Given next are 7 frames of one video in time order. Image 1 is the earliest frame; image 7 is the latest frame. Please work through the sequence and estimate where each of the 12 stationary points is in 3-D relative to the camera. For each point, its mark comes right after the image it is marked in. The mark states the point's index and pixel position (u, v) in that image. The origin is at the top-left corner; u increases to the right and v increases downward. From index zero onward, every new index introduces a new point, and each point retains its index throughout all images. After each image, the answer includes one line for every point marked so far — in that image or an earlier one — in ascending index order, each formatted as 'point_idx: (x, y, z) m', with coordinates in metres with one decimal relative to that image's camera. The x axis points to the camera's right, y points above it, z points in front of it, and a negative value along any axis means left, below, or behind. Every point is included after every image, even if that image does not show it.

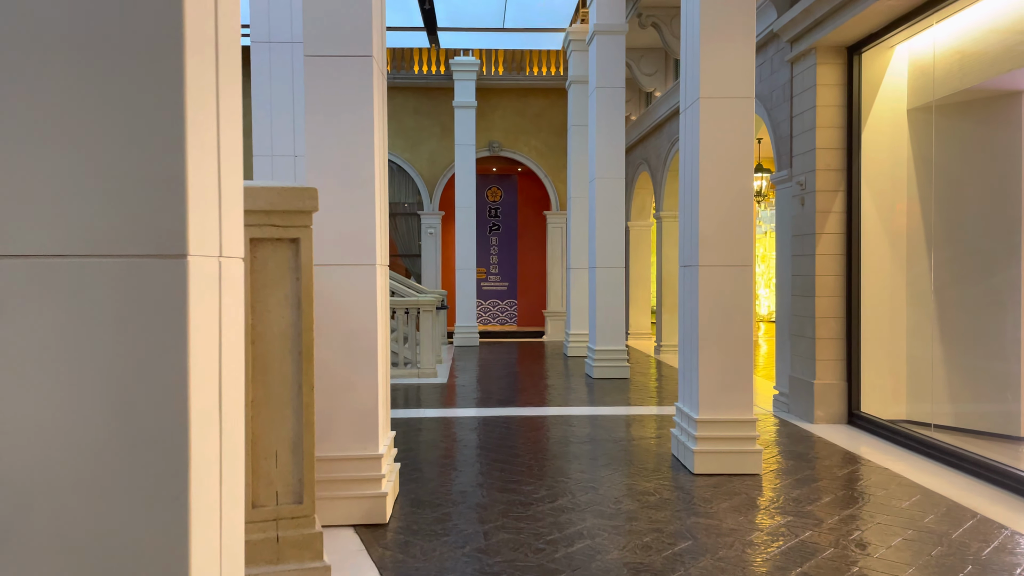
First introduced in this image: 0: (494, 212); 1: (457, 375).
0: (-0.4, +1.5, +15.9) m
1: (-0.7, -1.1, +10.0) m
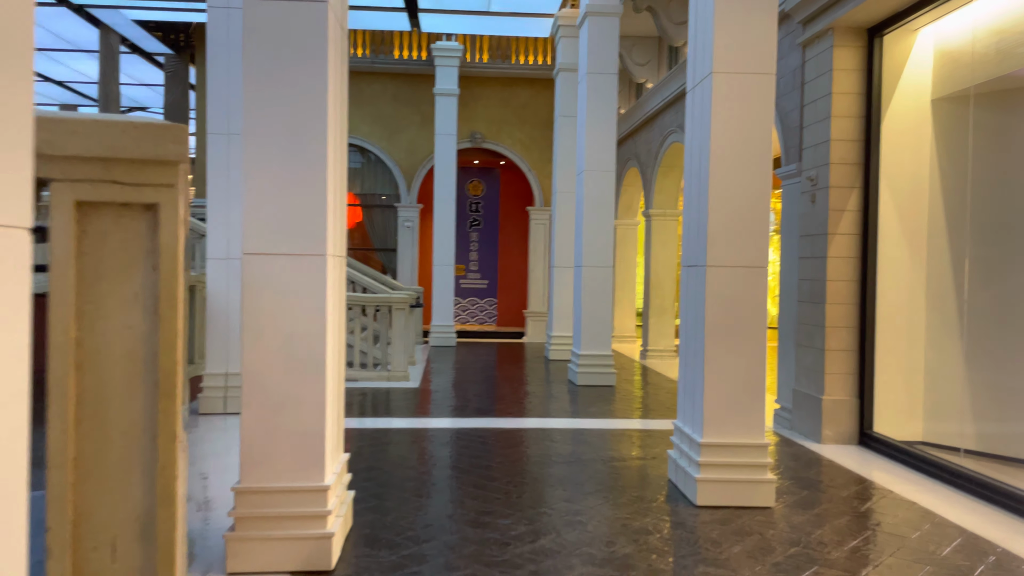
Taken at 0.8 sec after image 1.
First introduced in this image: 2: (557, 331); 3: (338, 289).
0: (-0.7, +1.6, +15.2) m
1: (-1.0, -1.1, +9.3) m
2: (+0.6, -0.6, +11.1) m
3: (-0.8, 0.0, +3.6) m
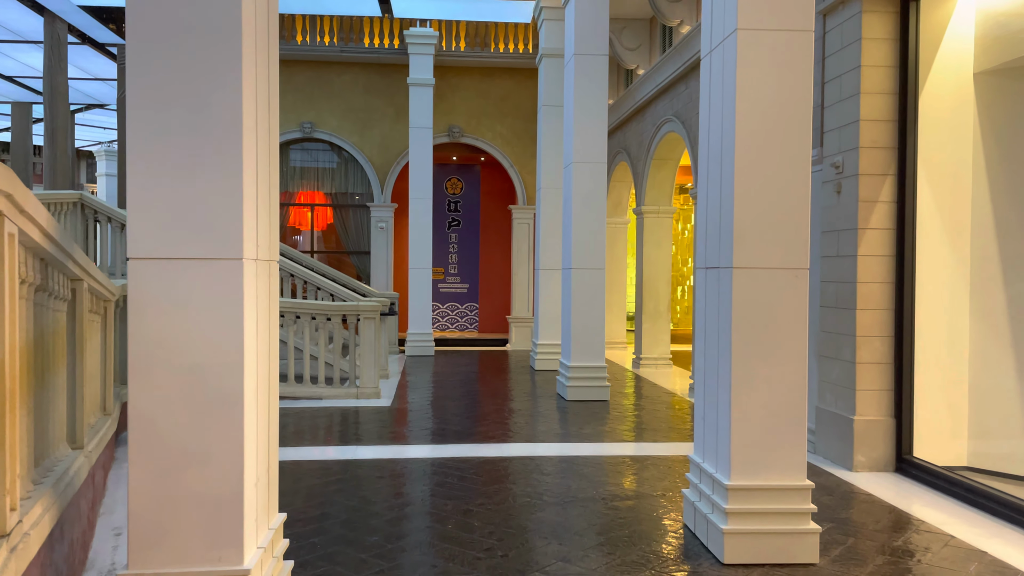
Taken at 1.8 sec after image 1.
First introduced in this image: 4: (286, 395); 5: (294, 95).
0: (-1.1, +1.5, +14.4) m
1: (-1.1, -1.1, +8.5) m
2: (+0.4, -0.7, +10.2) m
3: (-0.9, -0.1, +2.7) m
4: (-2.3, -1.1, +7.9) m
5: (-3.6, +3.2, +13.0) m
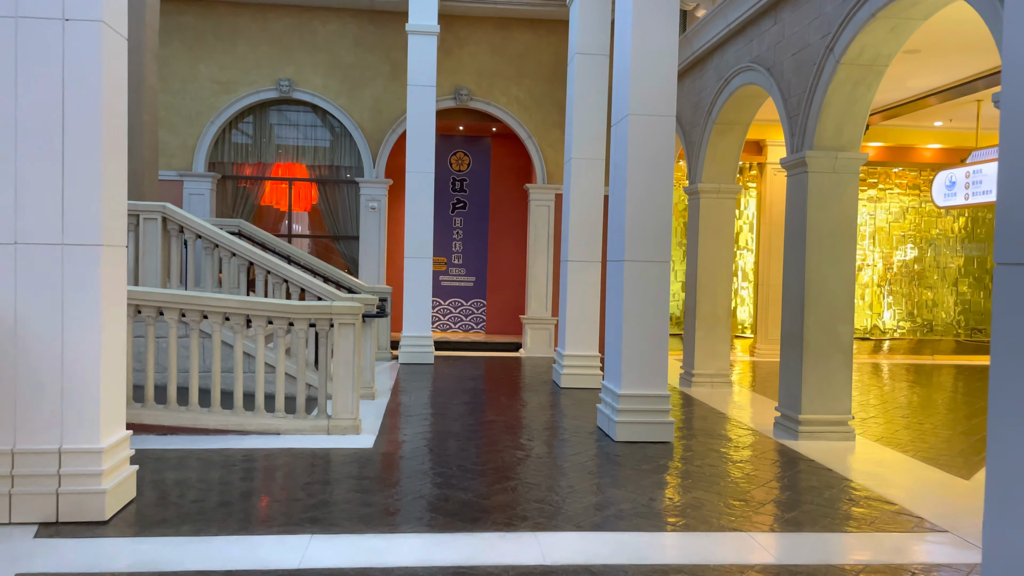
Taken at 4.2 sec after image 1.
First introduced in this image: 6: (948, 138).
0: (-0.8, +1.6, +12.2) m
1: (-0.9, -1.1, +6.4) m
2: (+0.6, -0.6, +8.1) m
3: (-0.6, -0.1, +0.6) m
4: (-2.1, -1.0, +5.8) m
5: (-3.3, +3.3, +10.9) m
6: (+6.4, +2.2, +11.5) m
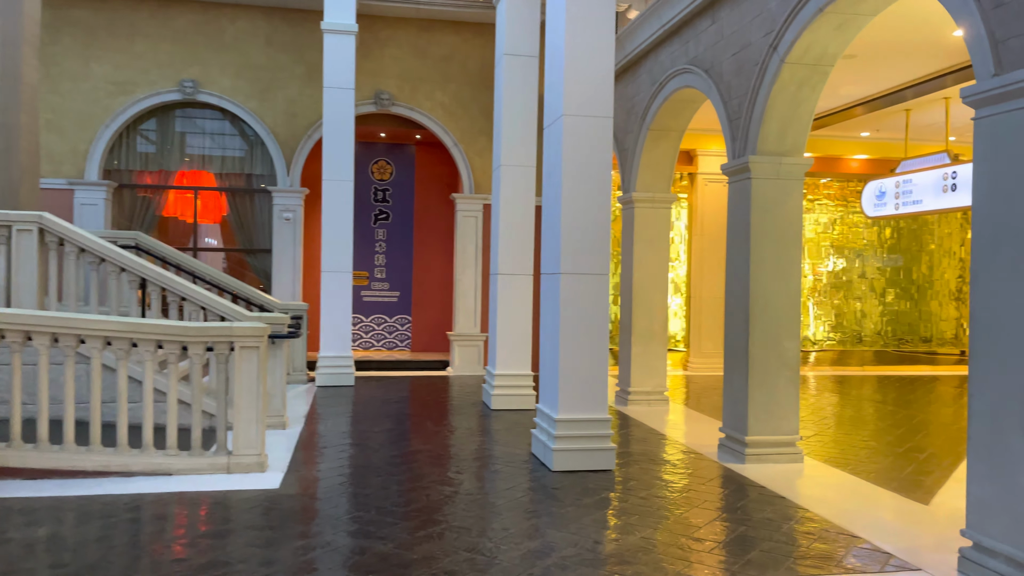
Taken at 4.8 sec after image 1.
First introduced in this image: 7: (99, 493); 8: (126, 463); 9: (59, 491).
0: (-1.9, +1.4, +11.6) m
1: (-1.5, -1.2, +5.7) m
2: (-0.1, -0.8, +7.6) m
3: (-0.6, -0.1, 0.0) m
4: (-2.6, -1.2, +5.1) m
5: (-4.3, +3.1, +10.1) m
6: (+5.3, +2.0, +11.5) m
7: (-2.5, -1.2, +4.7) m
8: (-2.5, -1.1, +5.1) m
9: (-2.7, -1.2, +4.7) m
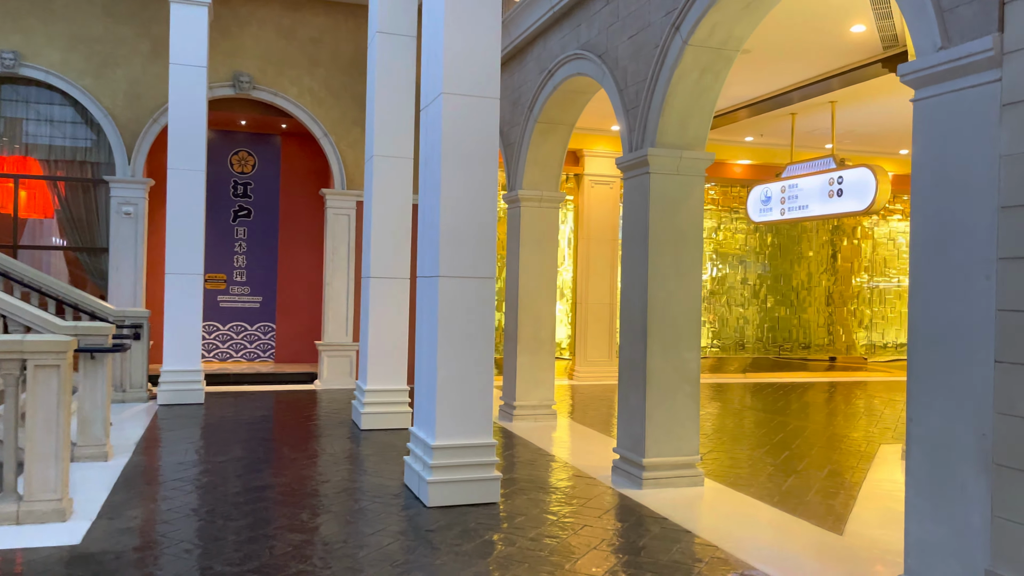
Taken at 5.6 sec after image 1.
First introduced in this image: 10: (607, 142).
0: (-3.6, +1.3, +10.5) m
1: (-2.3, -1.3, +4.7) m
2: (-1.2, -0.8, +6.8) m
3: (-0.6, -0.1, -0.8) m
4: (-3.3, -1.2, +3.9) m
5: (-5.7, +3.1, +8.6) m
6: (+3.6, +2.0, +11.5) m
7: (-3.1, -1.2, +3.6) m
8: (-3.2, -1.1, +3.9) m
9: (-3.3, -1.2, +3.5) m
10: (+1.3, +2.0, +10.7) m
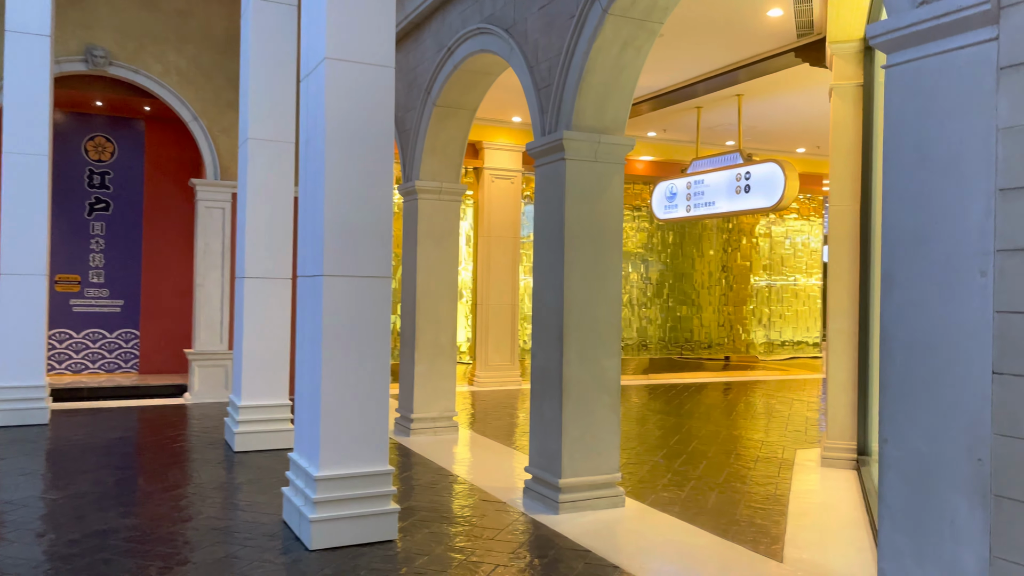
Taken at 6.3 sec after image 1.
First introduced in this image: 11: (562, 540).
0: (-4.9, +1.3, +9.3) m
1: (-2.8, -1.3, +3.8) m
2: (-2.0, -0.8, +6.0) m
3: (-0.4, -0.1, -1.5) m
4: (-3.6, -1.2, +2.8) m
5: (-6.7, +3.0, +7.2) m
6: (+2.1, +2.0, +11.3) m
7: (-3.5, -1.3, +2.5) m
8: (-3.6, -1.2, +2.9) m
9: (-3.7, -1.3, +2.4) m
10: (-0.1, +2.0, +10.2) m
11: (+0.3, -1.3, +4.1) m
